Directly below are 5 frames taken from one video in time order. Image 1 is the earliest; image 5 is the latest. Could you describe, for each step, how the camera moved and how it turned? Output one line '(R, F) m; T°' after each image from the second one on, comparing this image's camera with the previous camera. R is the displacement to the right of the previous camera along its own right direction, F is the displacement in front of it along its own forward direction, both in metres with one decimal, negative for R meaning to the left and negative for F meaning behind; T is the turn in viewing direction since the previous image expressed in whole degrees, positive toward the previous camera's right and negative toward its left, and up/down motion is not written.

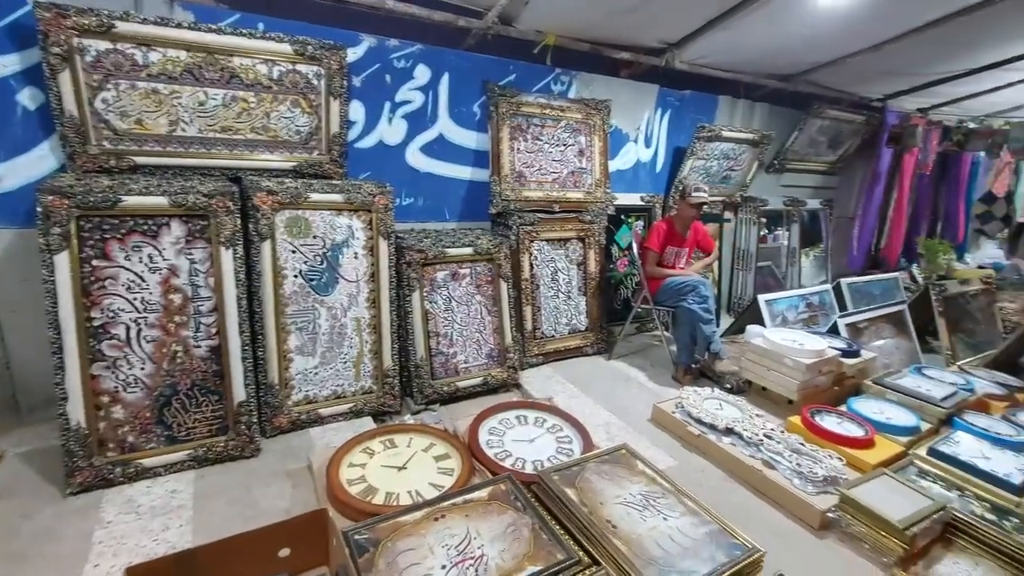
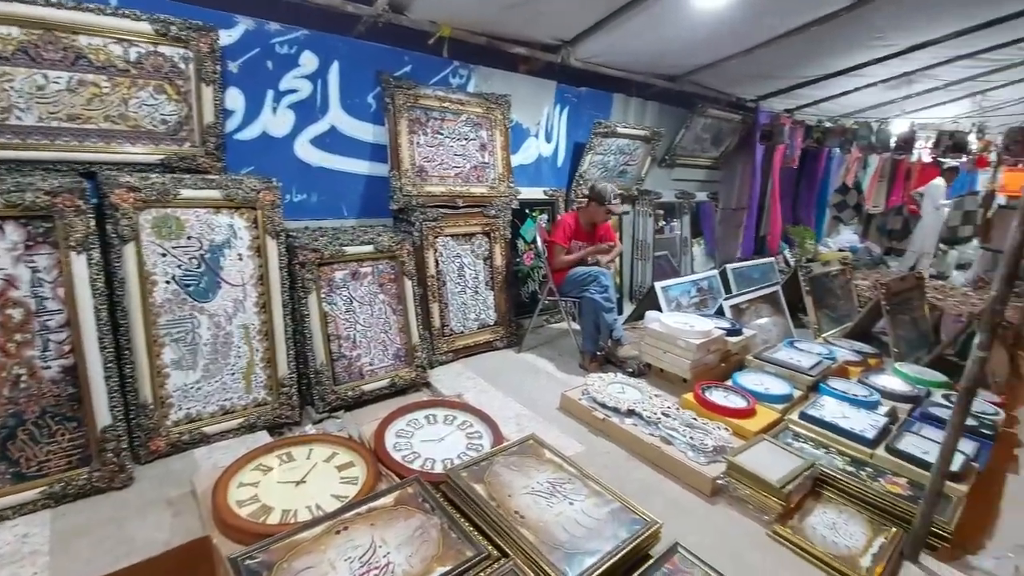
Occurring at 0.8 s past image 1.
(+0.1, 0.0) m; +10°
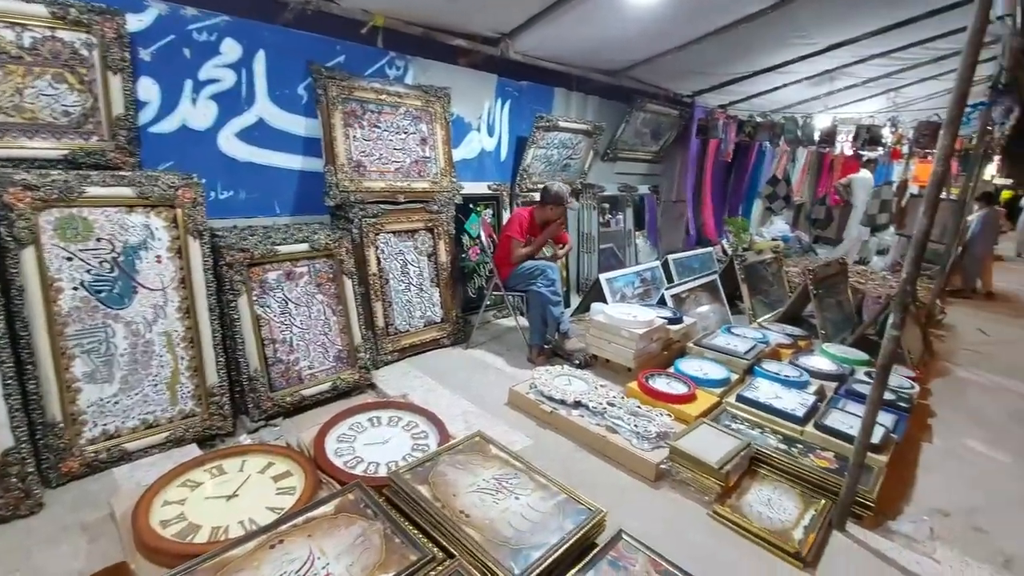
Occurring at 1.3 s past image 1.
(0.0, 0.0) m; +5°
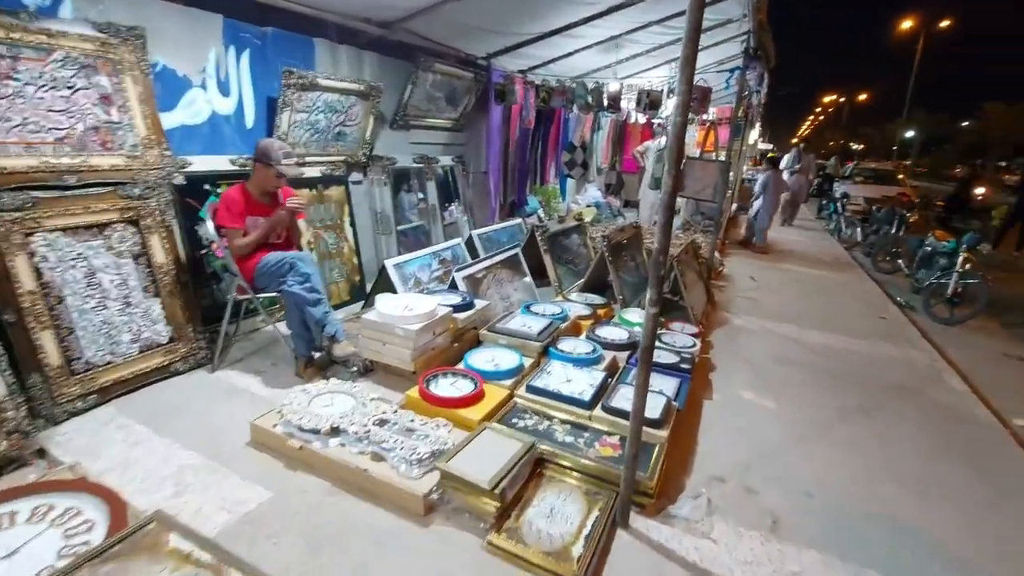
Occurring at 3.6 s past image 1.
(+0.5, +0.4) m; +17°
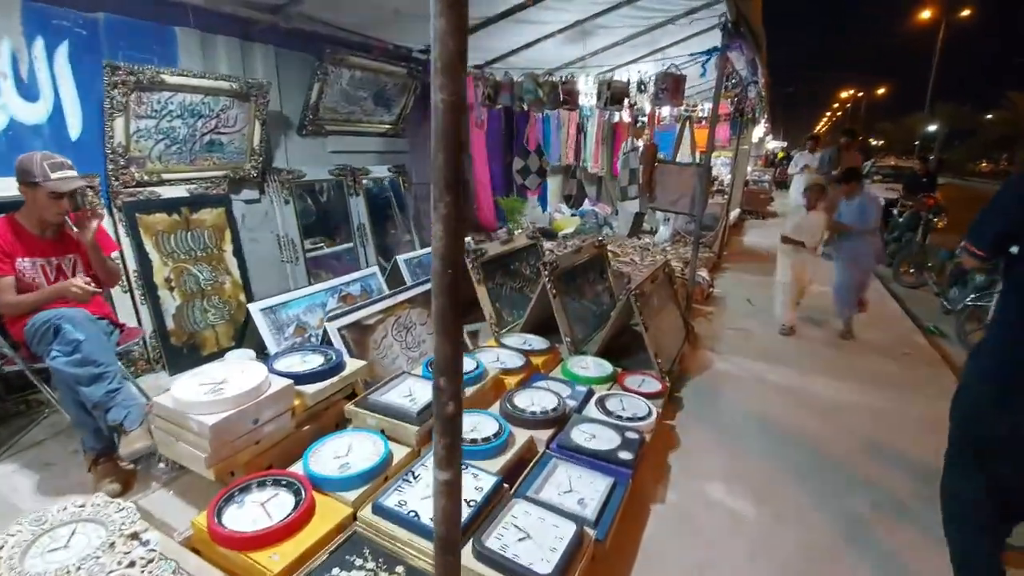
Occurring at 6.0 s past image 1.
(+0.5, +0.7) m; -2°
